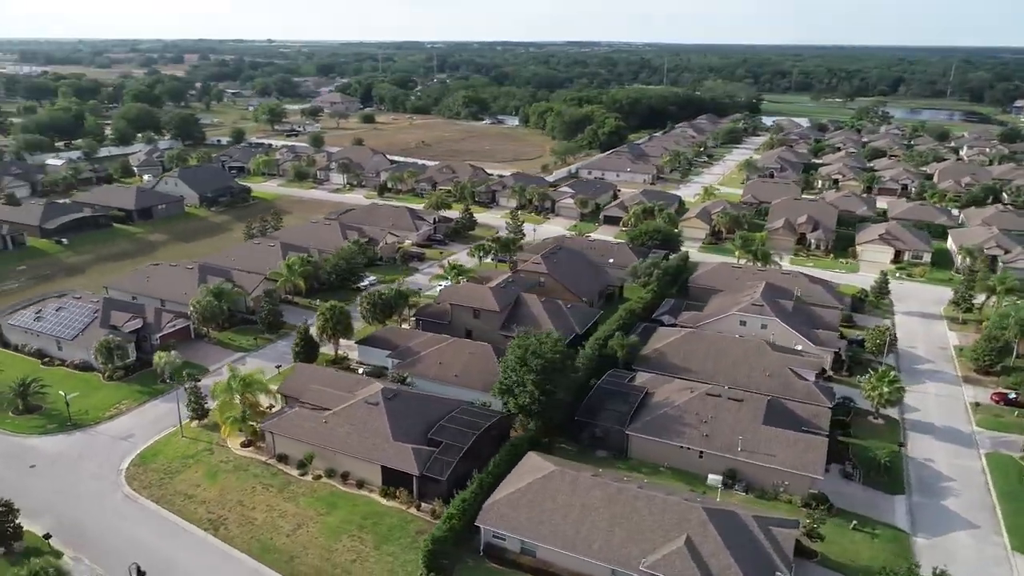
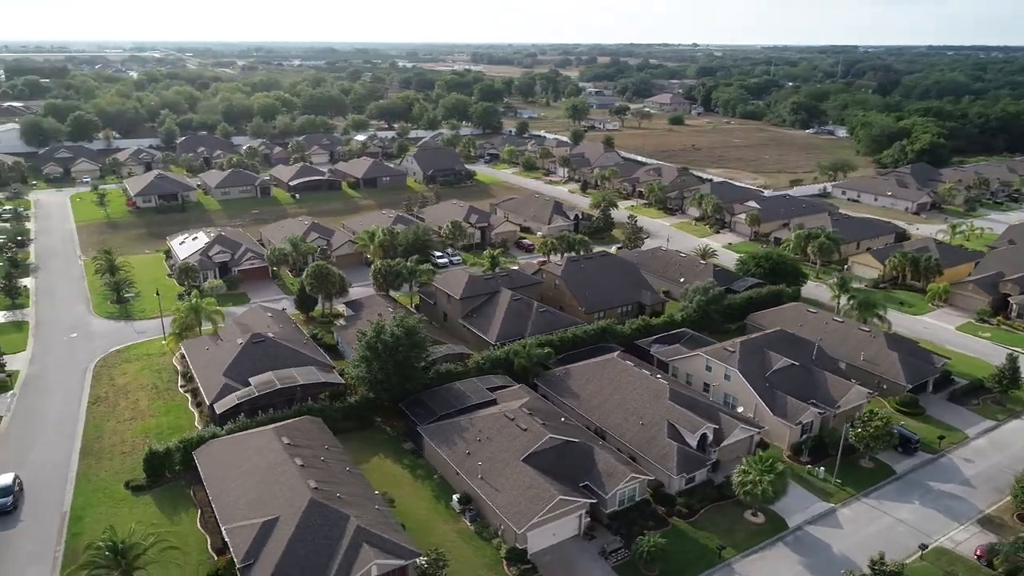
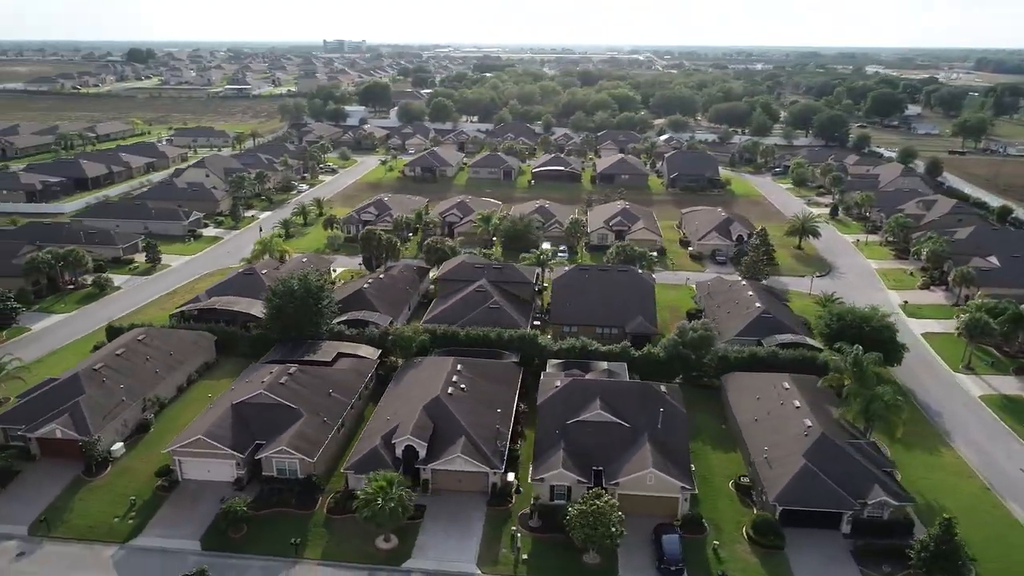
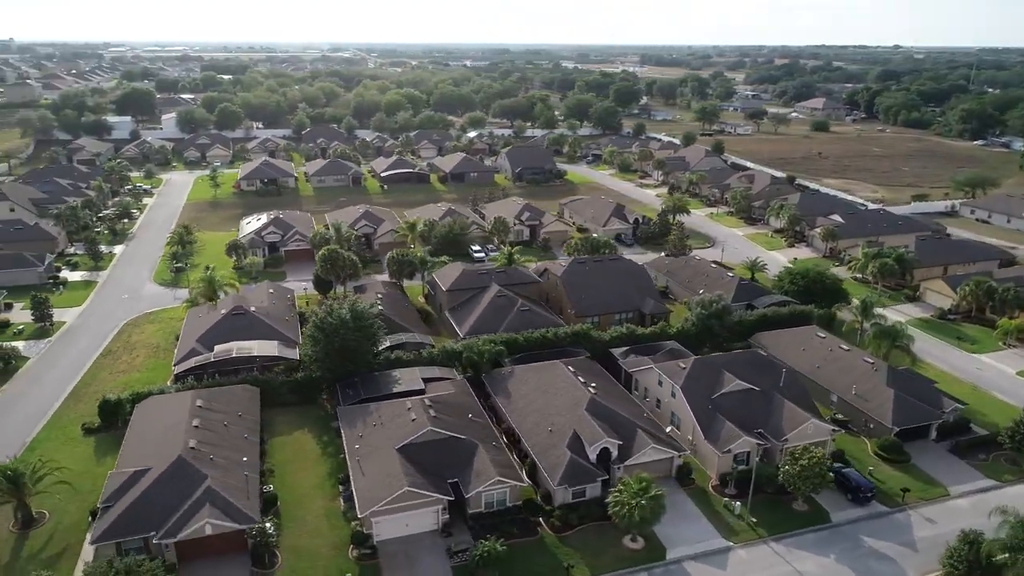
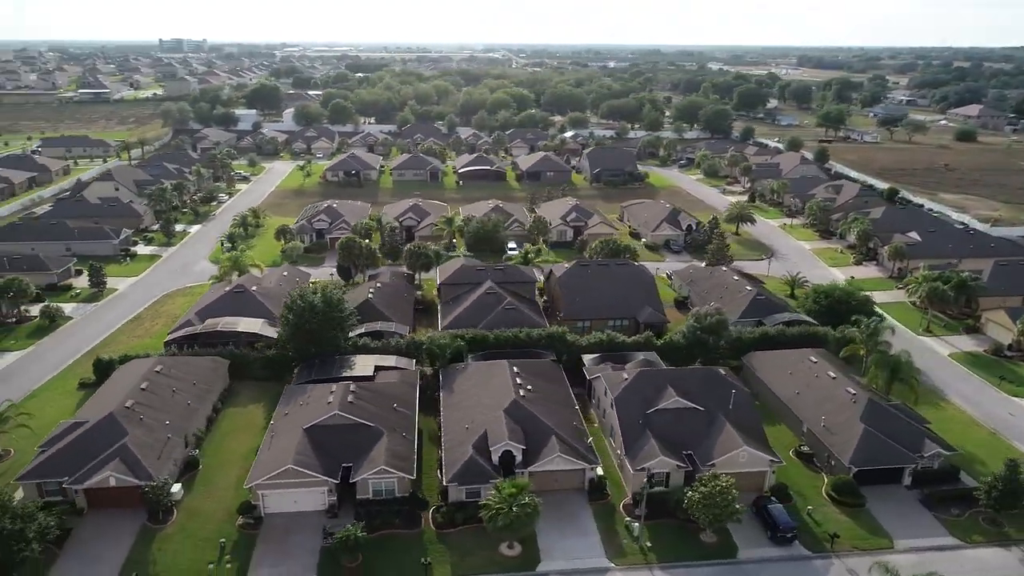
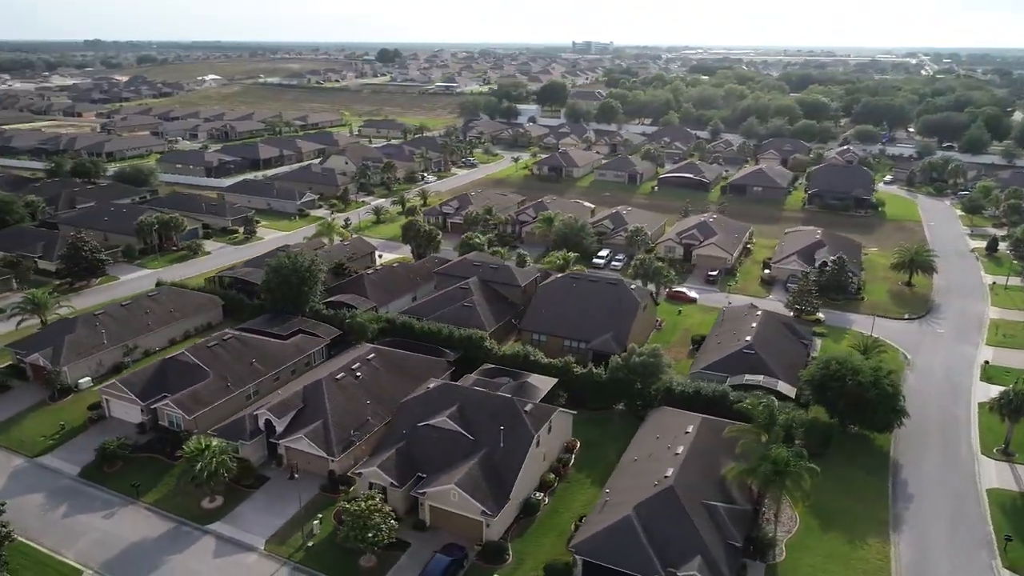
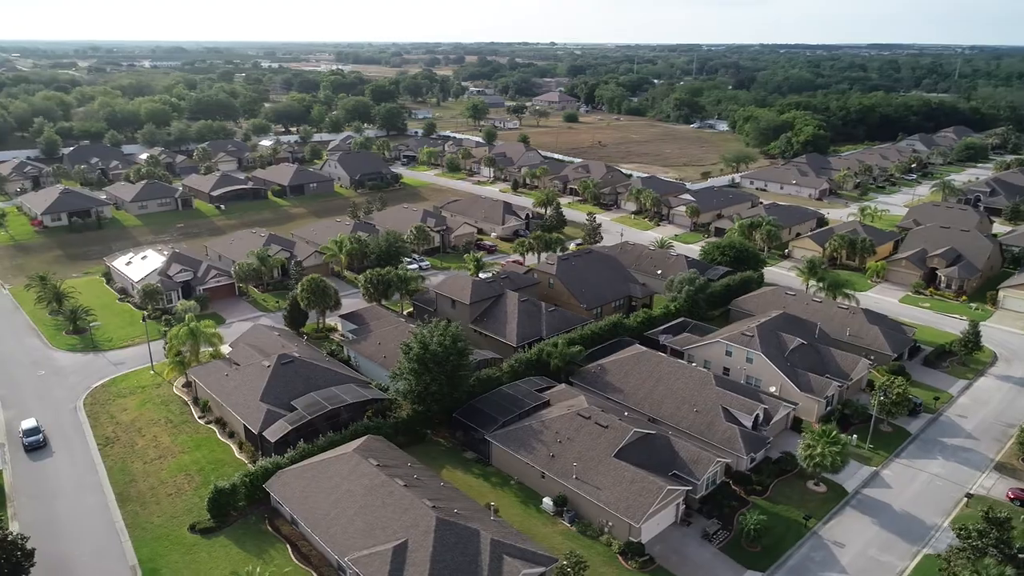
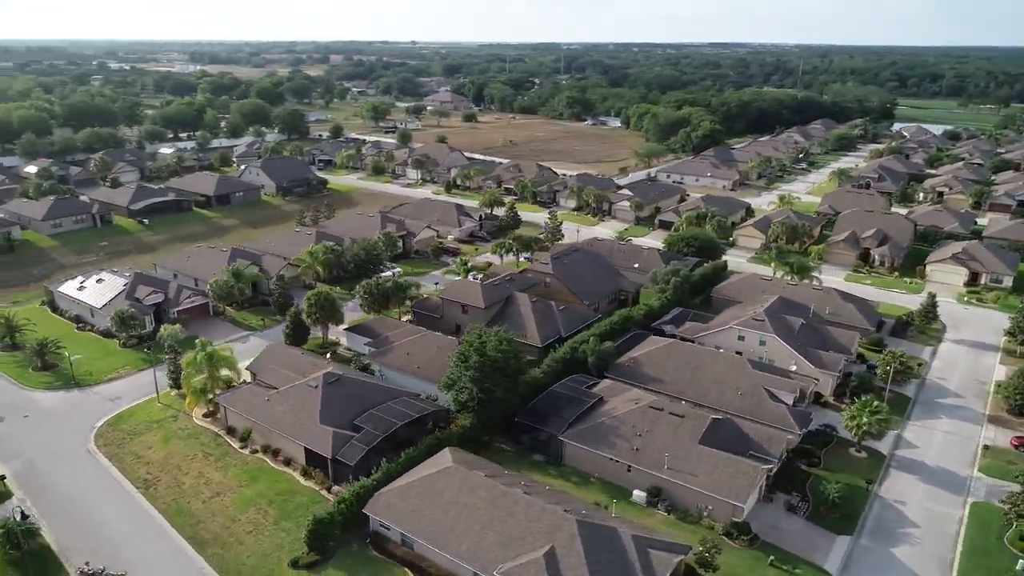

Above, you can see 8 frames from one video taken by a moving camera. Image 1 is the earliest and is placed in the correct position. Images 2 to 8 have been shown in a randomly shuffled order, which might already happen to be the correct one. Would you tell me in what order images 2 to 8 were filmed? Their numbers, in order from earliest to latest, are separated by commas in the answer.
8, 7, 2, 4, 5, 3, 6
